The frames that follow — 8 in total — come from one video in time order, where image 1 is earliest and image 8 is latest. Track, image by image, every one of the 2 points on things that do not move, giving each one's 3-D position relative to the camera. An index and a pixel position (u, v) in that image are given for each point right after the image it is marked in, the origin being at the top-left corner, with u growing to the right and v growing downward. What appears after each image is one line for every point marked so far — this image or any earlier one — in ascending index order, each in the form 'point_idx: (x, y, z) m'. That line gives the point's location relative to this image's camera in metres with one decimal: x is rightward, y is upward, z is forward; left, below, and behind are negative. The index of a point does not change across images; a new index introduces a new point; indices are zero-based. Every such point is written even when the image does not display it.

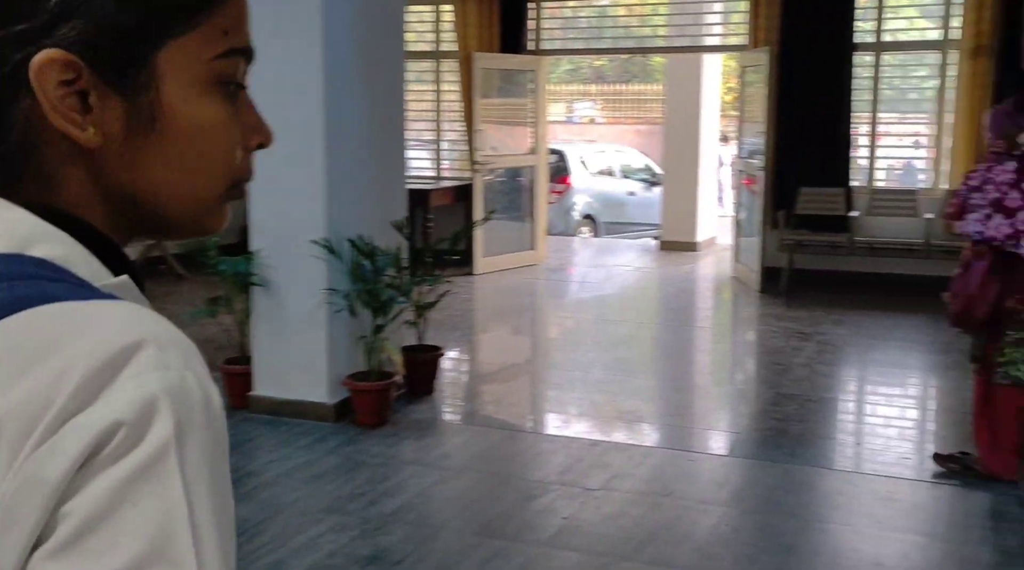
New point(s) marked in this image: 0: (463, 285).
0: (-0.4, 0.0, +8.9) m
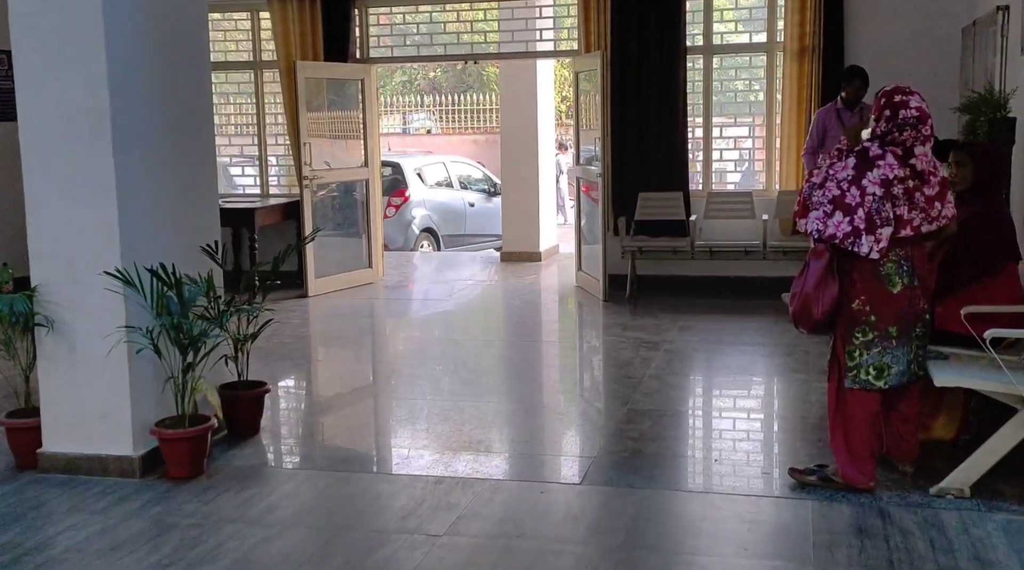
0: (-1.6, -0.2, +8.4) m
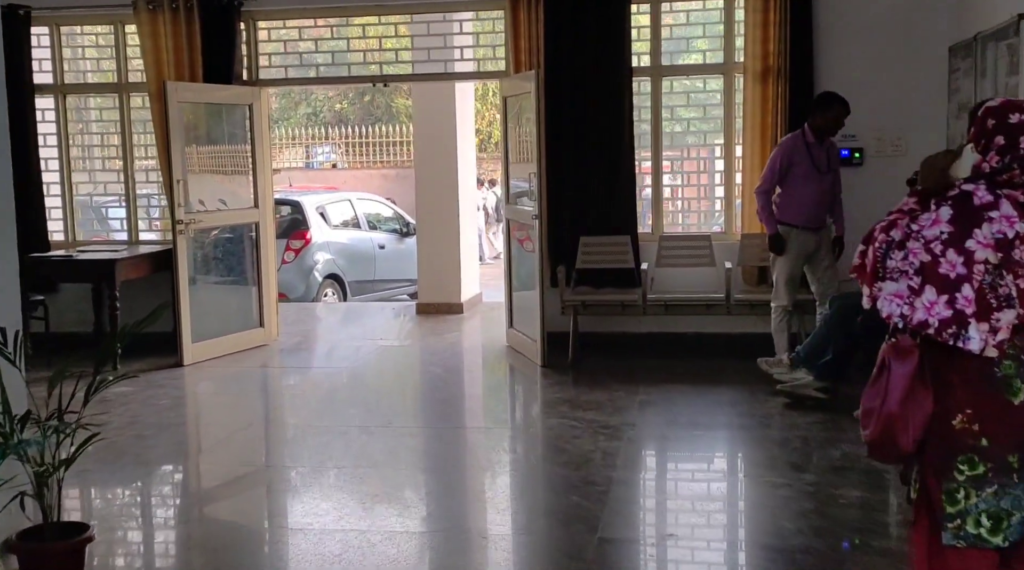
0: (-2.1, -0.6, +6.9) m
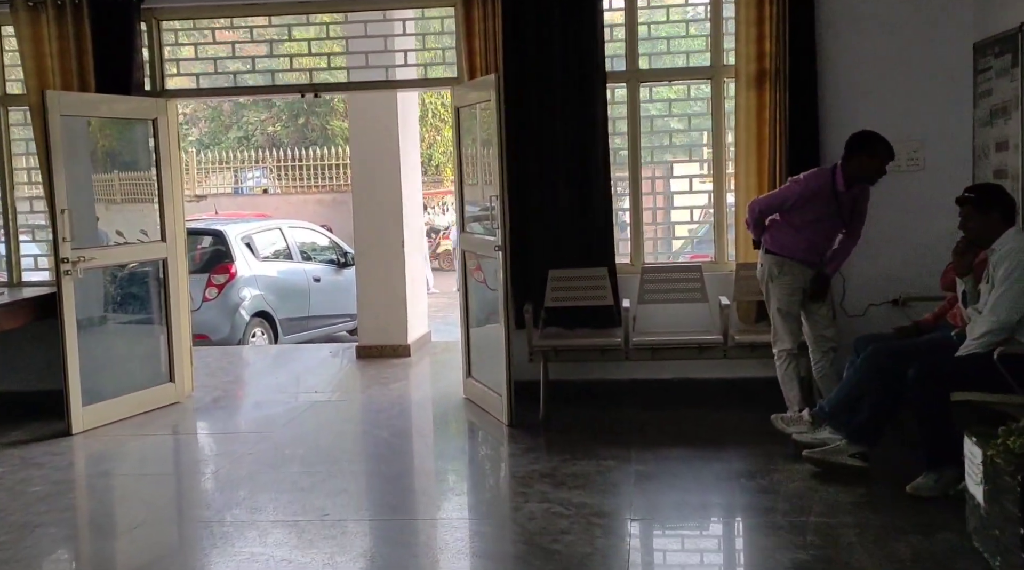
0: (-2.3, -0.8, +5.7) m
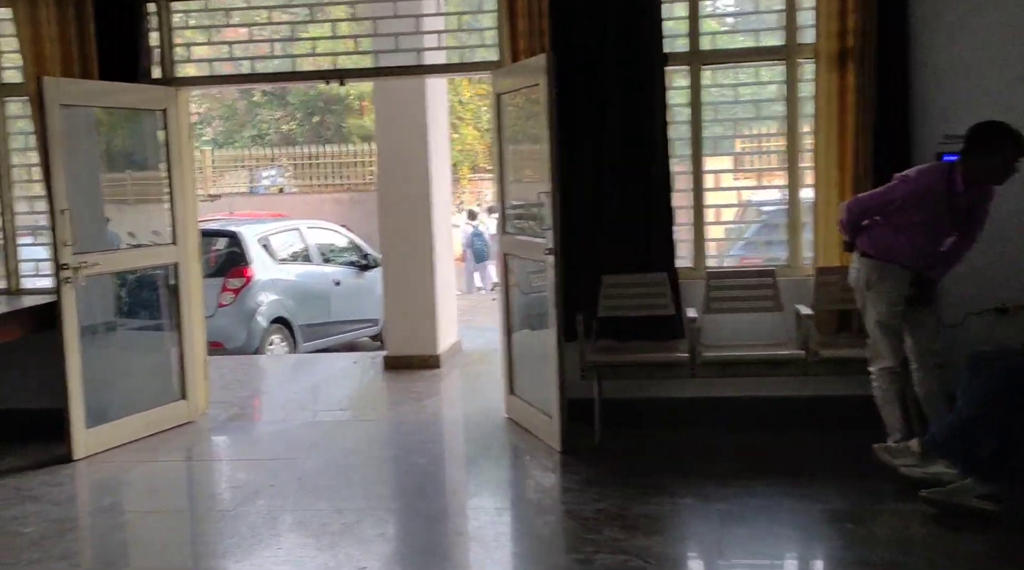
0: (-2.0, -0.9, +5.1) m
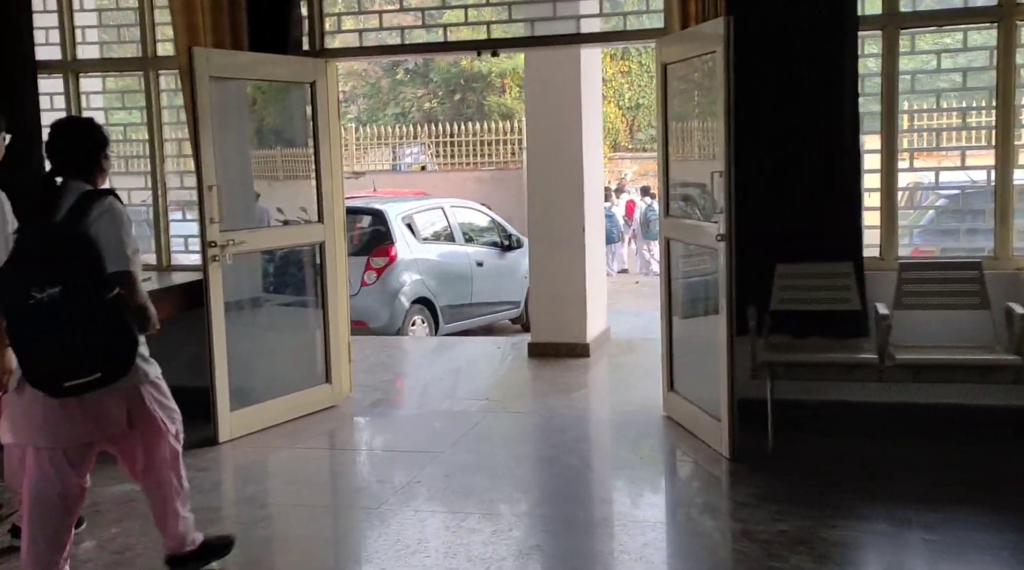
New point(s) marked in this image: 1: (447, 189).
0: (-1.3, -0.8, +5.0) m
1: (-0.8, +1.2, +13.9) m
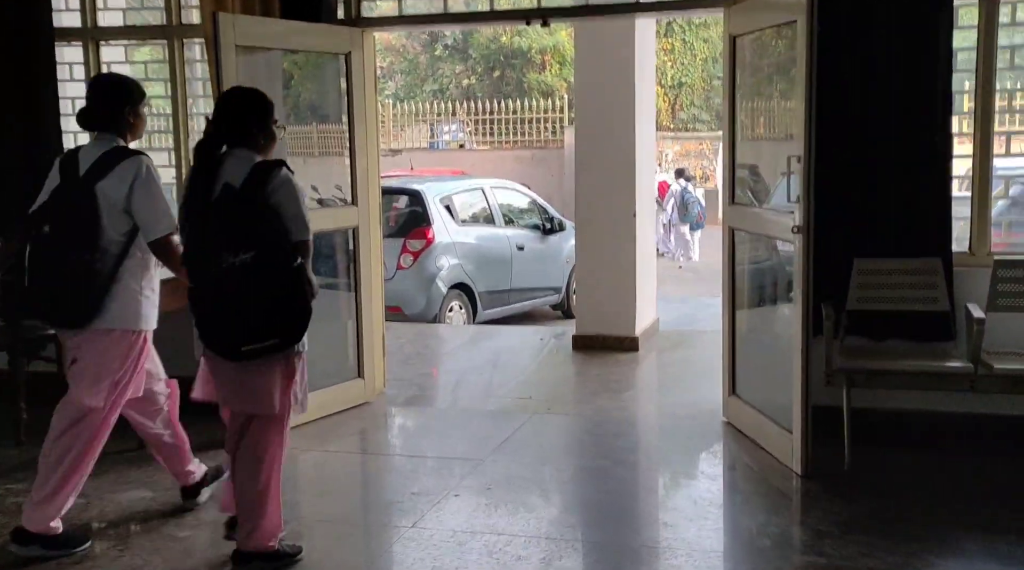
0: (-1.2, -0.7, +4.6) m
1: (-0.3, +1.4, +13.4) m
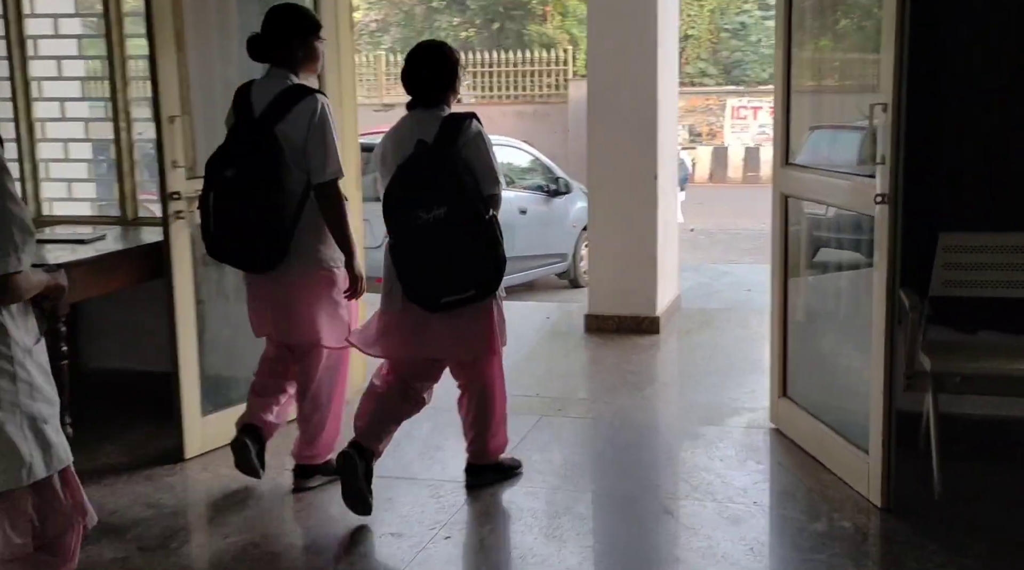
0: (-1.1, -0.7, +3.7) m
1: (-0.3, +1.7, +12.5) m
